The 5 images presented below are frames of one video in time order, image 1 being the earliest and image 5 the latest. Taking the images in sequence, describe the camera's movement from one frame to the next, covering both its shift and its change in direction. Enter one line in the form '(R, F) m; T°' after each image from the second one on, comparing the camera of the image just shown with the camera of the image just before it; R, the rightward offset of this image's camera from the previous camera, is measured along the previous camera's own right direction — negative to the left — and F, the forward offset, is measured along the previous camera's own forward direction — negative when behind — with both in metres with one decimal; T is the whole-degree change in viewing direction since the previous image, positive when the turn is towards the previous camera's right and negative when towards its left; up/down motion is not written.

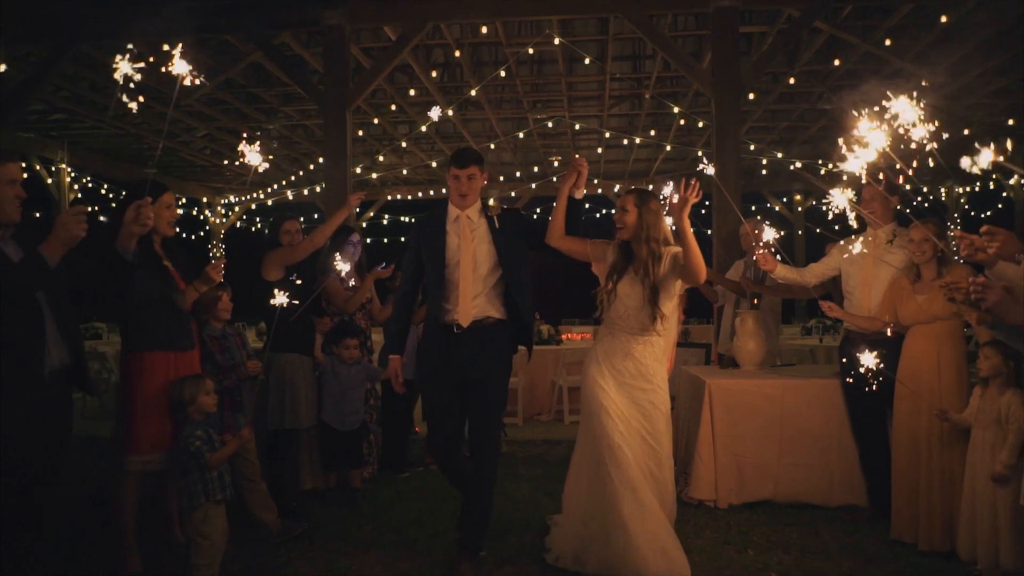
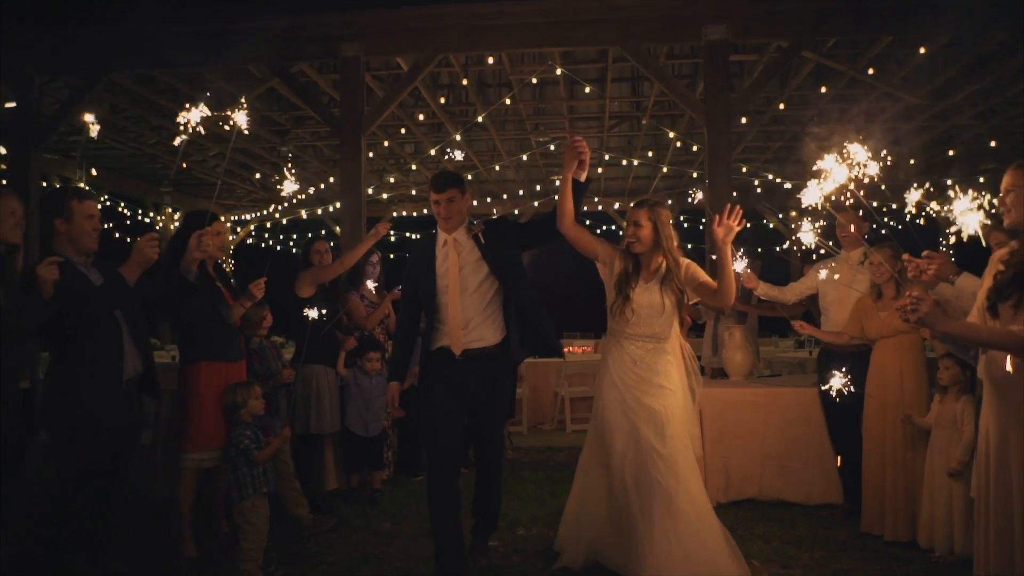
(0.0, -0.5) m; 0°
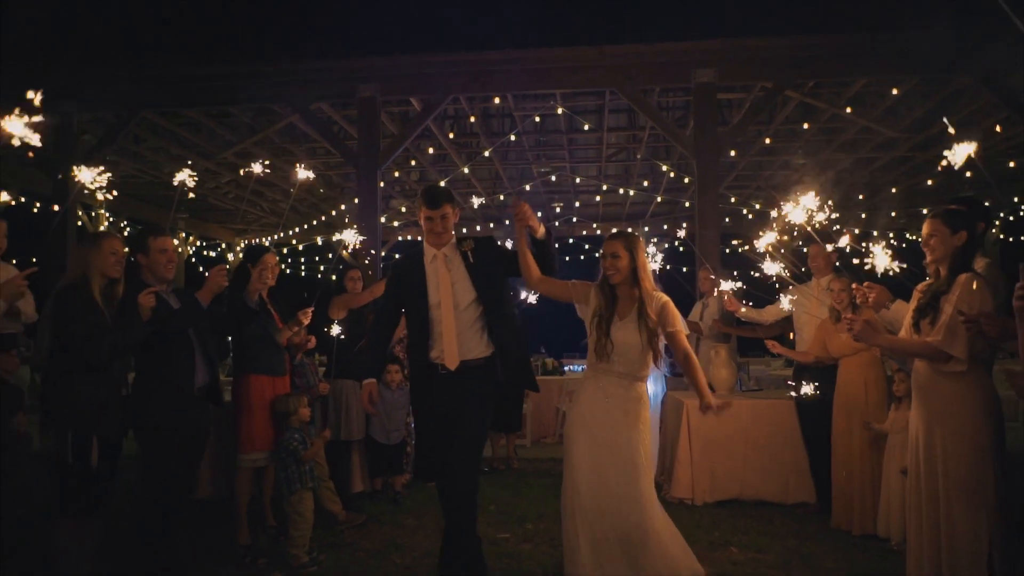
(-0.1, -0.6) m; 0°
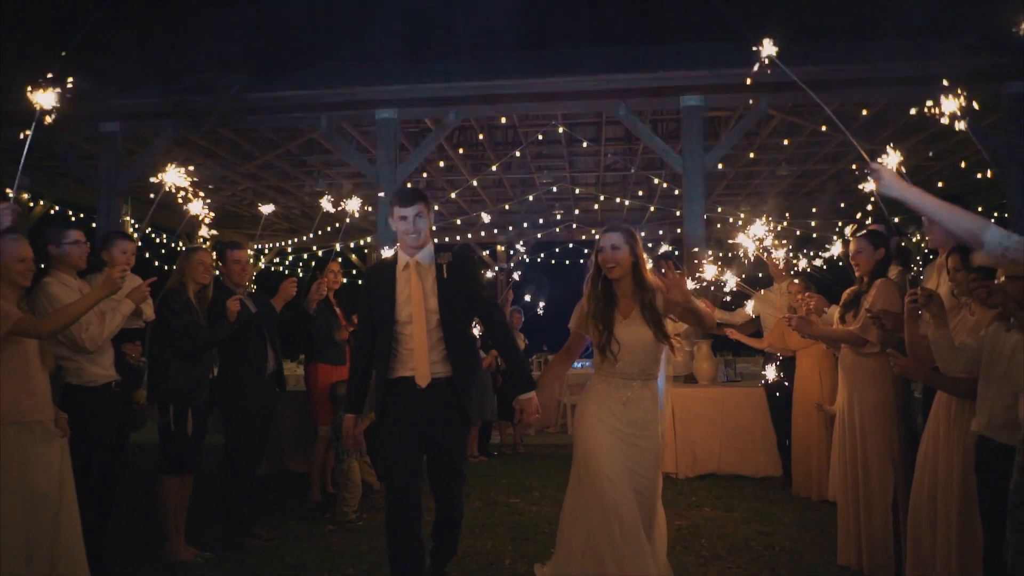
(-0.1, -0.9) m; 0°
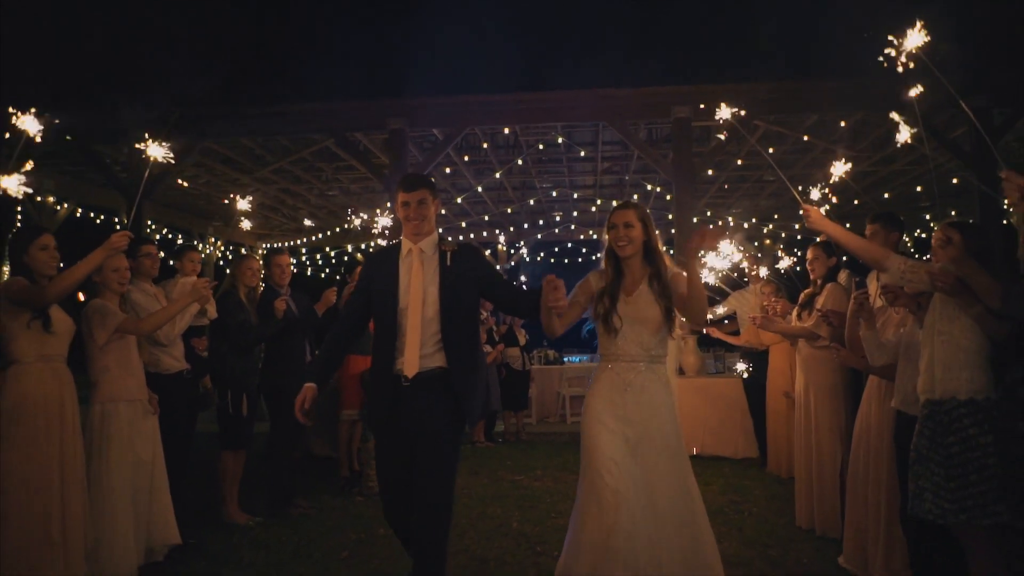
(0.0, -0.7) m; 0°
